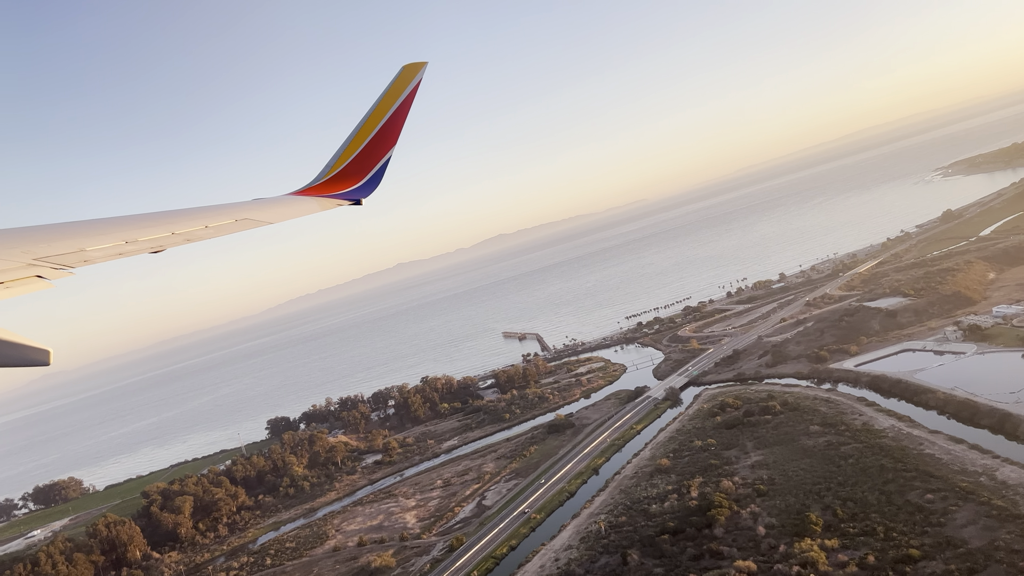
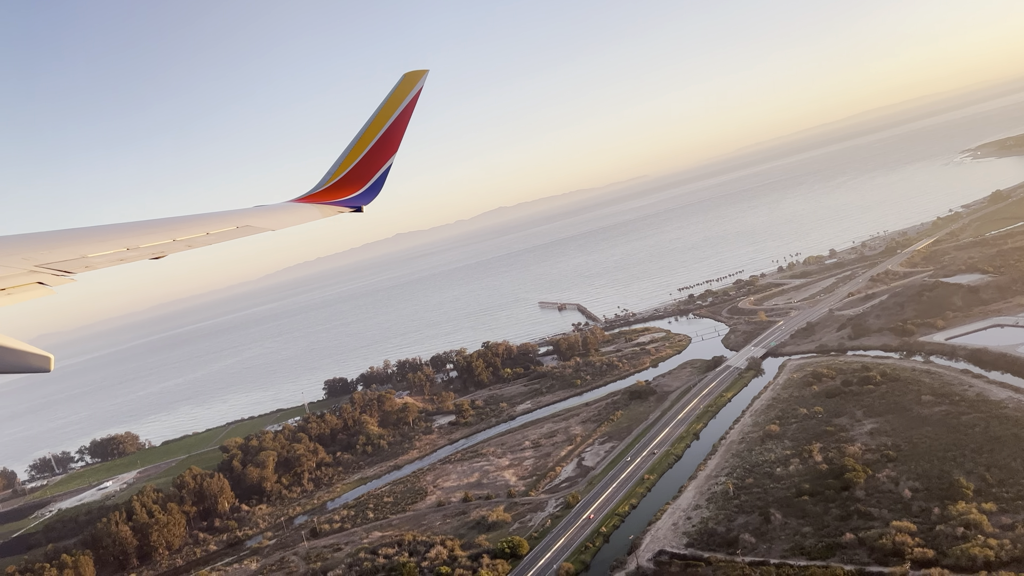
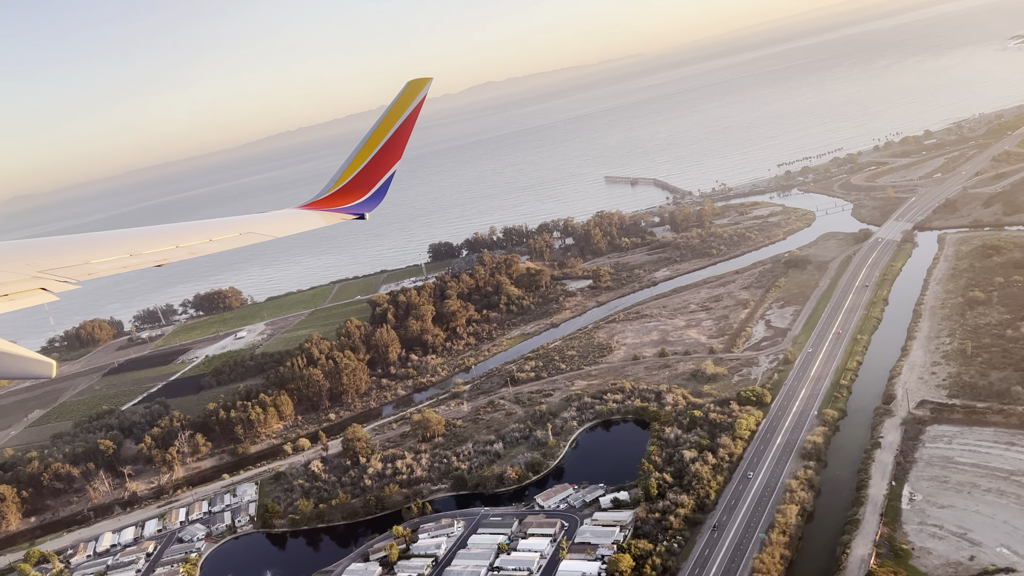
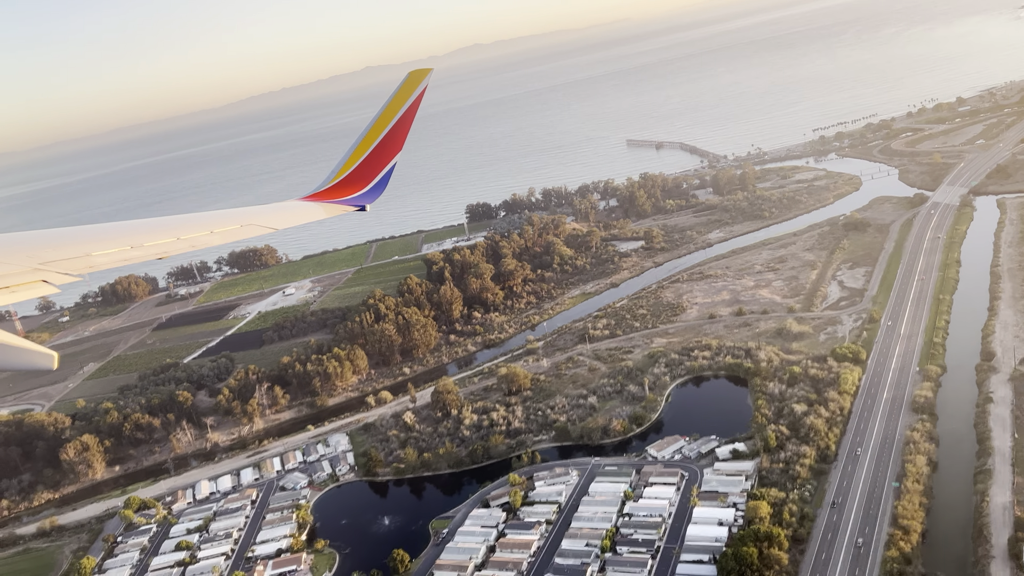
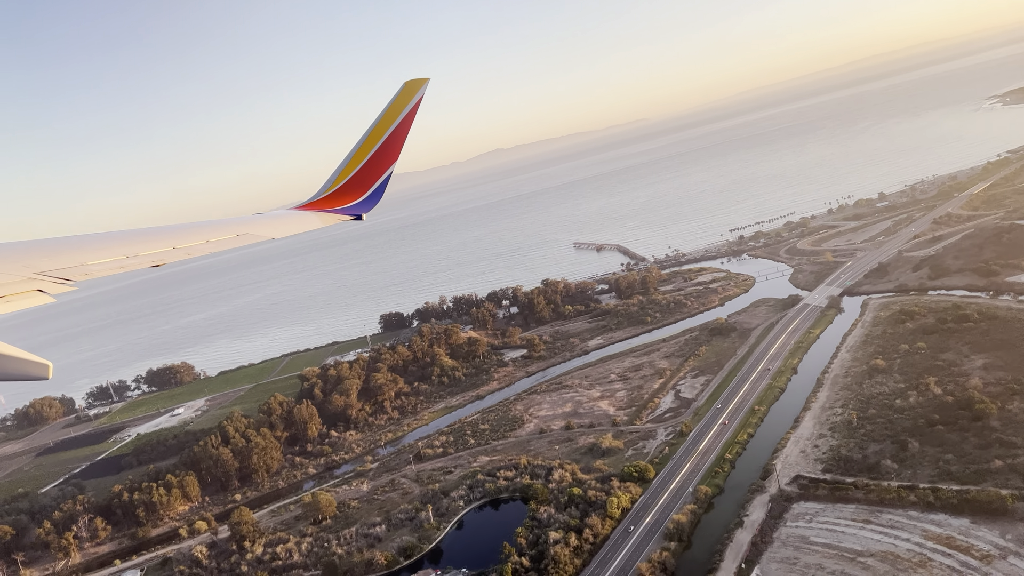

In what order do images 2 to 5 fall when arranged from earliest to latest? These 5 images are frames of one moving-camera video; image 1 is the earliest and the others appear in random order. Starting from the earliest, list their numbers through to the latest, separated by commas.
2, 5, 3, 4
